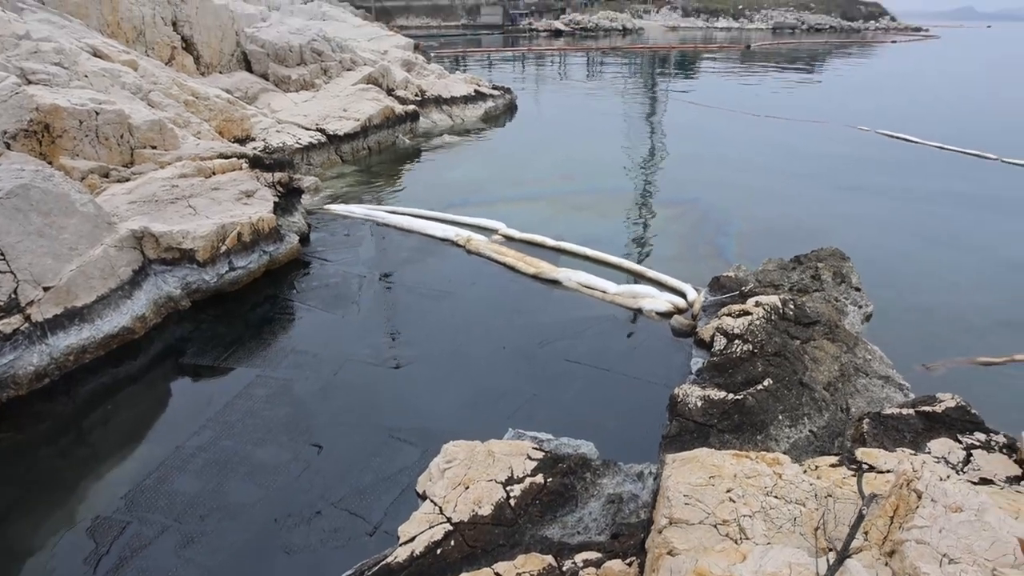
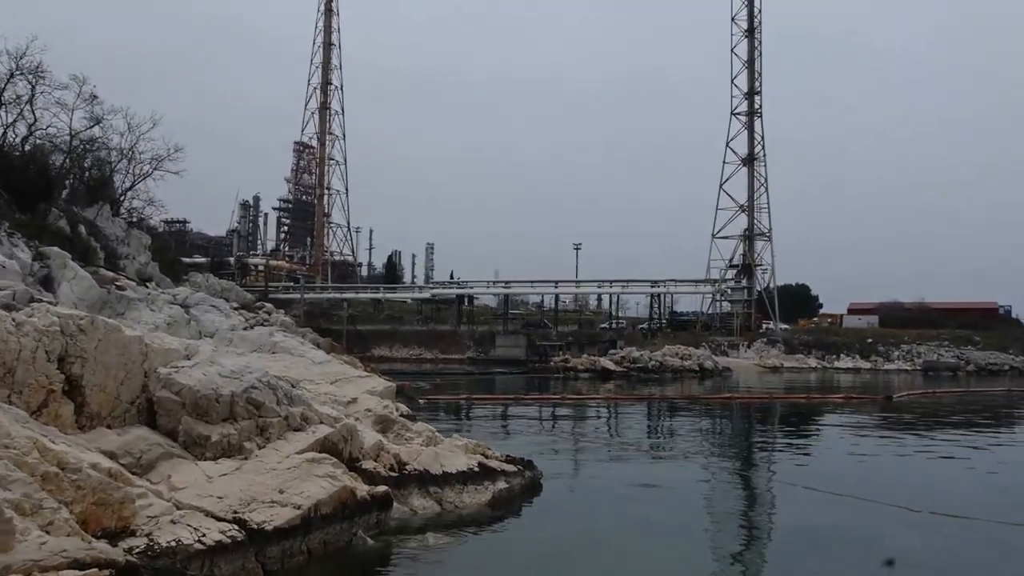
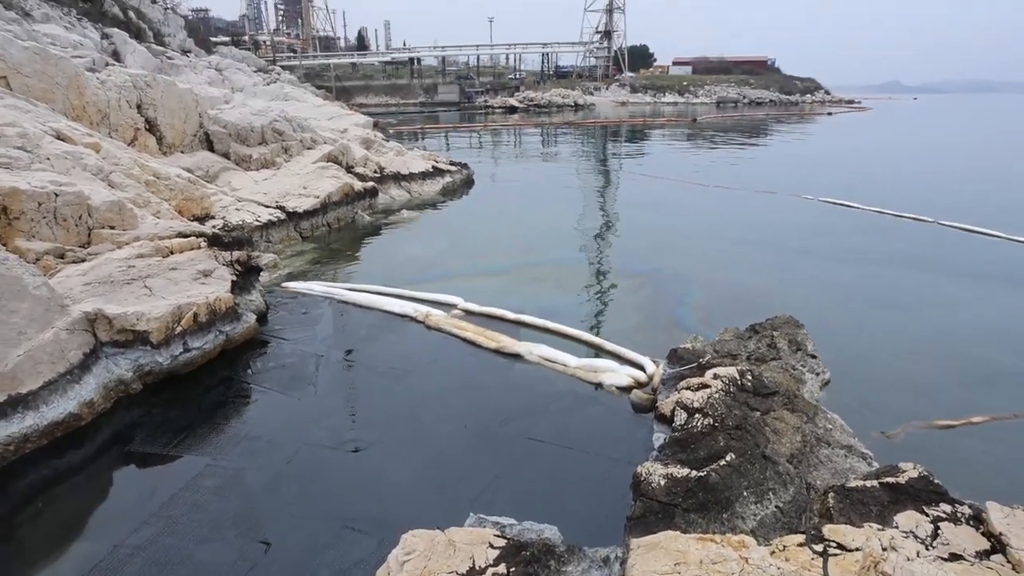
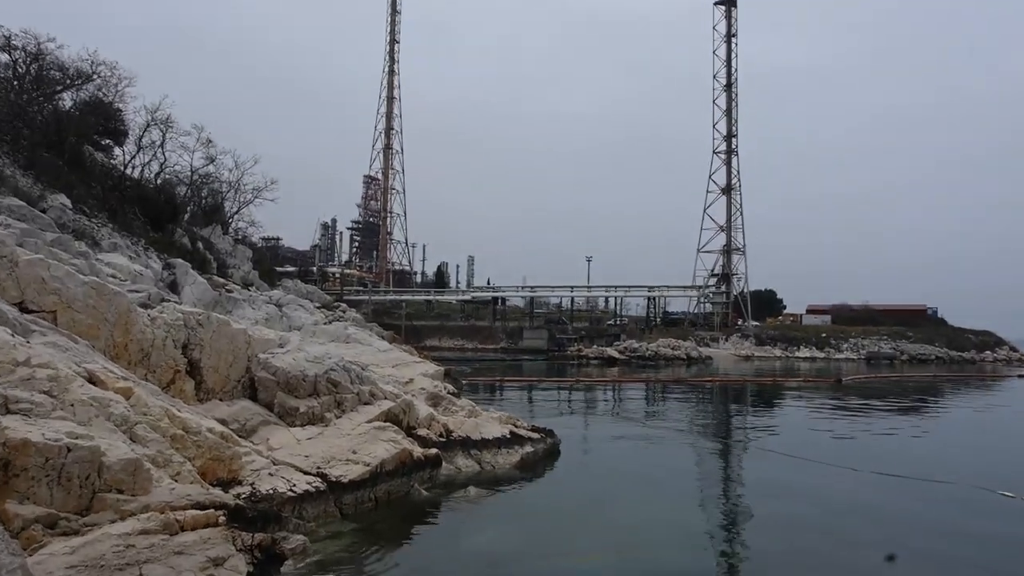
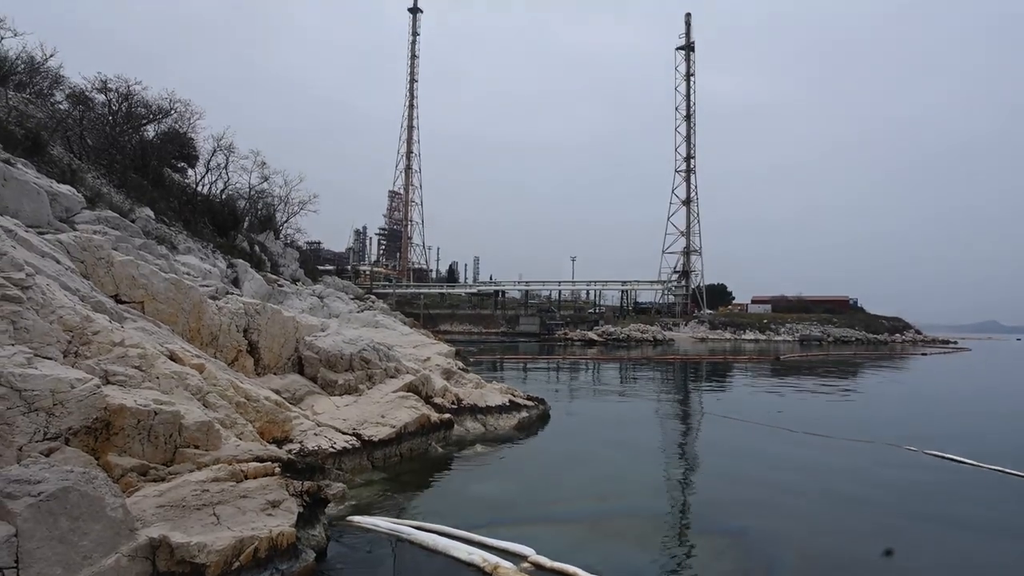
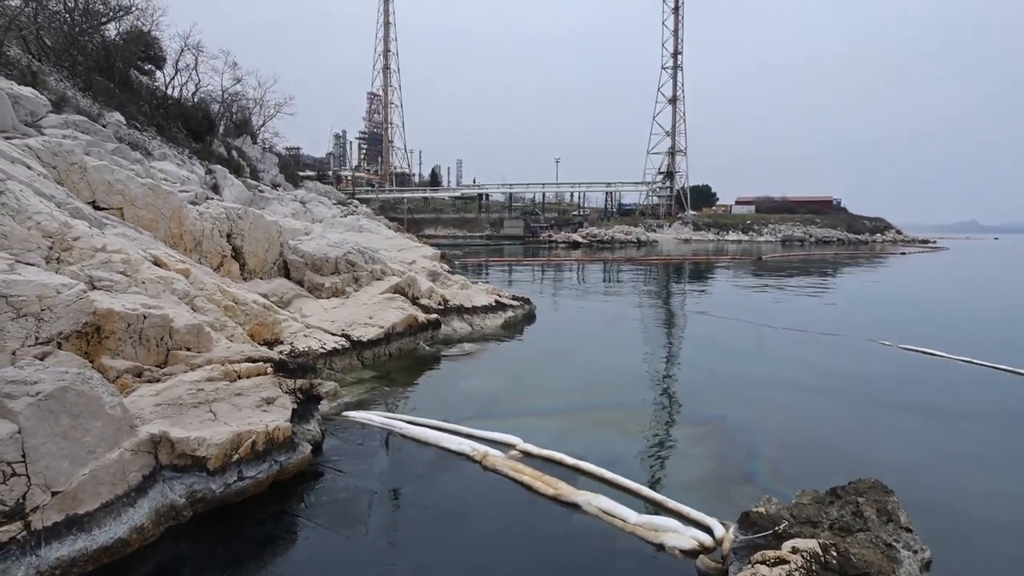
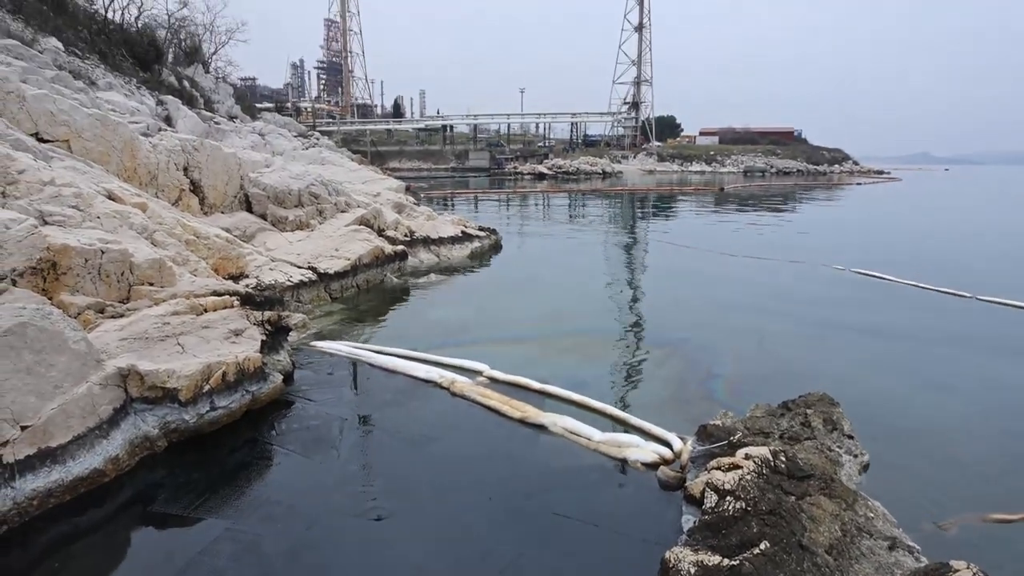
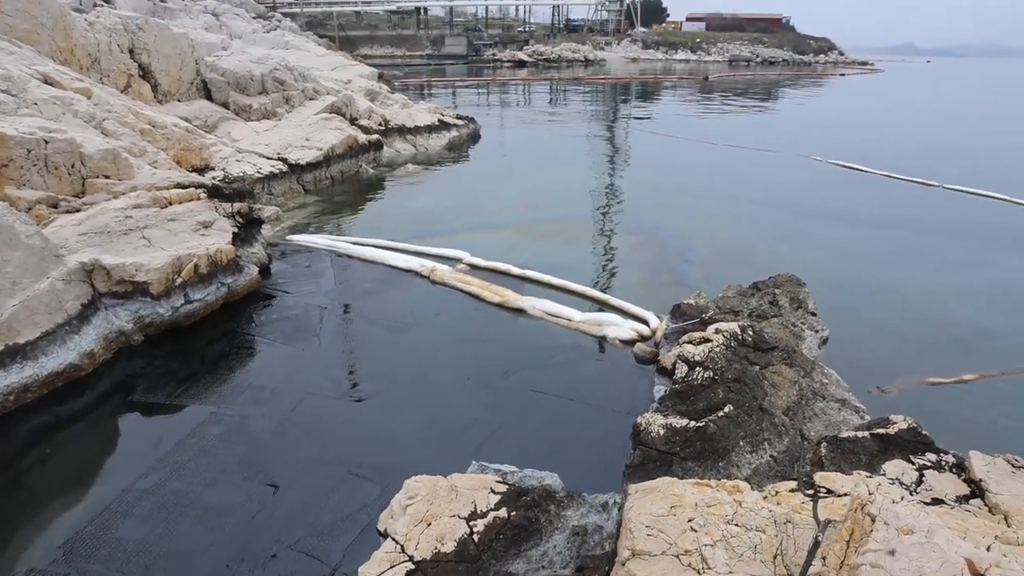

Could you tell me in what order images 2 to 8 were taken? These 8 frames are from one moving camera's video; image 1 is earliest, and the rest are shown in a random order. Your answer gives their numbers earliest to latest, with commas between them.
8, 3, 7, 6, 5, 4, 2
